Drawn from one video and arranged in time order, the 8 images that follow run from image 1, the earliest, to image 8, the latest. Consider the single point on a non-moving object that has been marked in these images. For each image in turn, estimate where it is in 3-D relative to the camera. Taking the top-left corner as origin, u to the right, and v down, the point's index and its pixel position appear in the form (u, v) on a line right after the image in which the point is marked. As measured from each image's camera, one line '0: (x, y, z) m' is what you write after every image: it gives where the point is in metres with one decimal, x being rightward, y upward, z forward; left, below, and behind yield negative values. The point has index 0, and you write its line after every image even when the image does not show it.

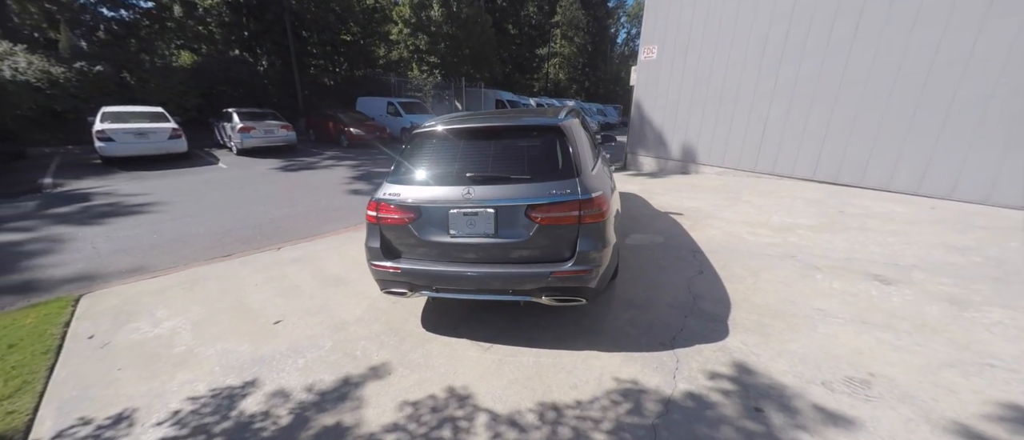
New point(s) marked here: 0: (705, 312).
0: (+1.6, -0.8, +3.2) m
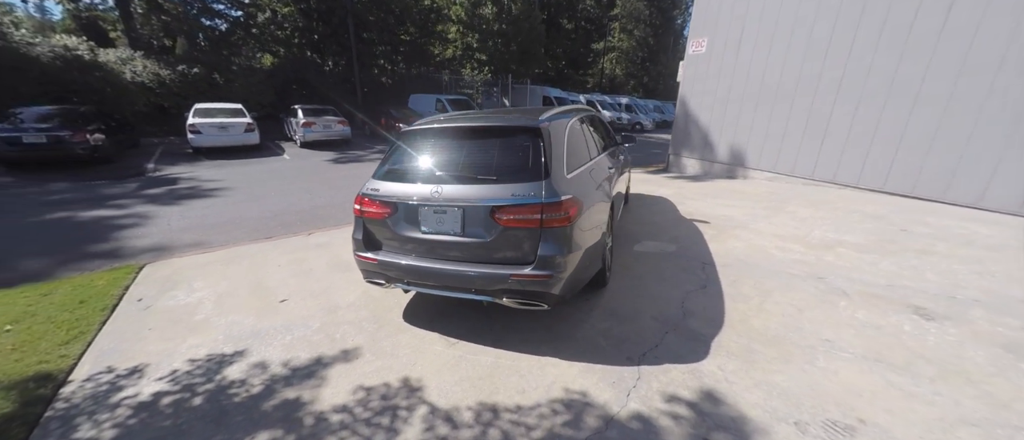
0: (+1.4, -0.9, +3.0) m
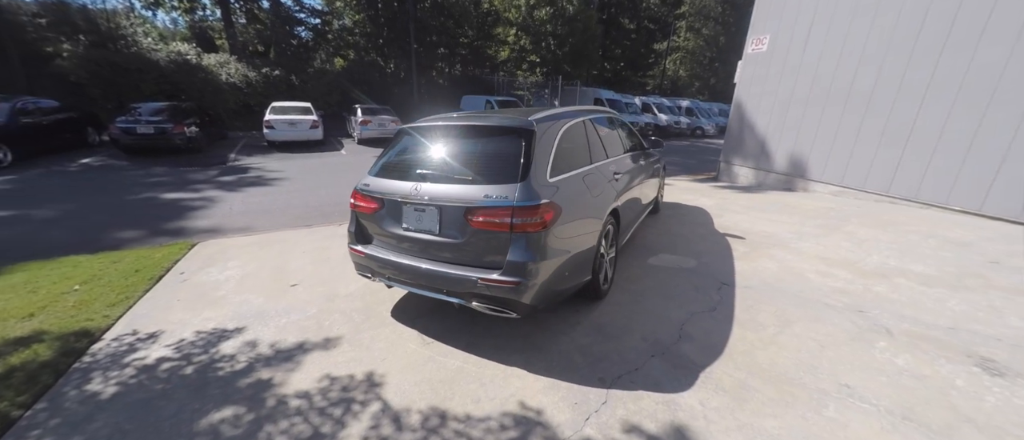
0: (+1.2, -1.0, +2.7) m
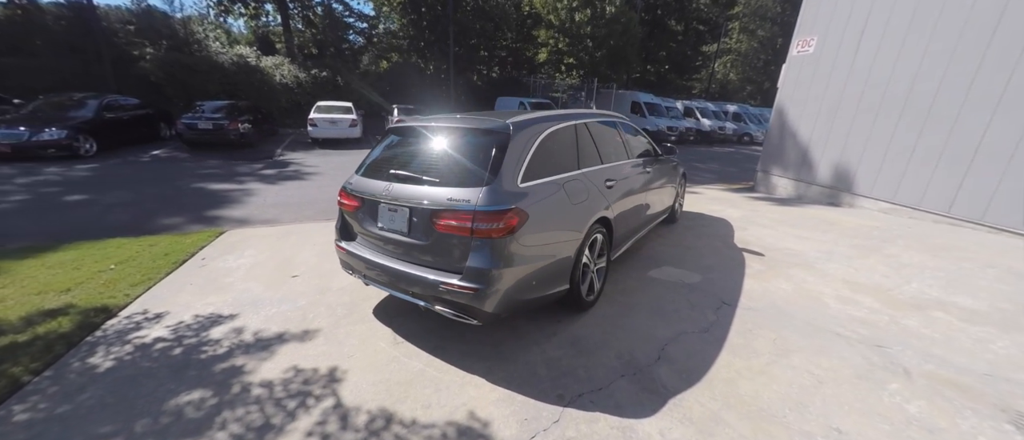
0: (+0.9, -1.0, +2.5) m
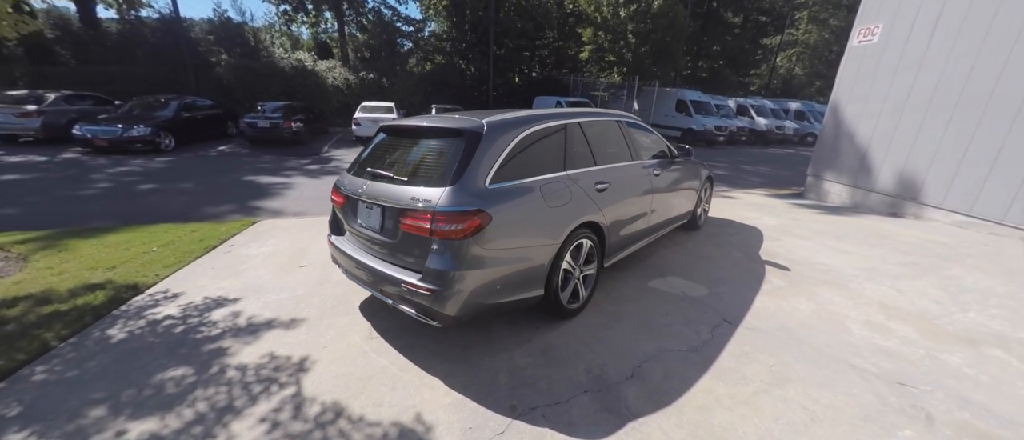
0: (+0.6, -1.1, +2.3) m
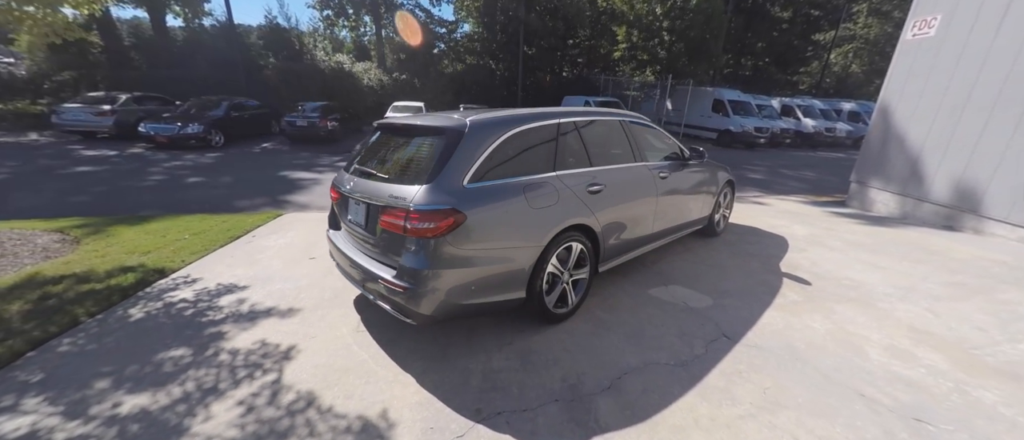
0: (+0.4, -1.1, +2.2) m
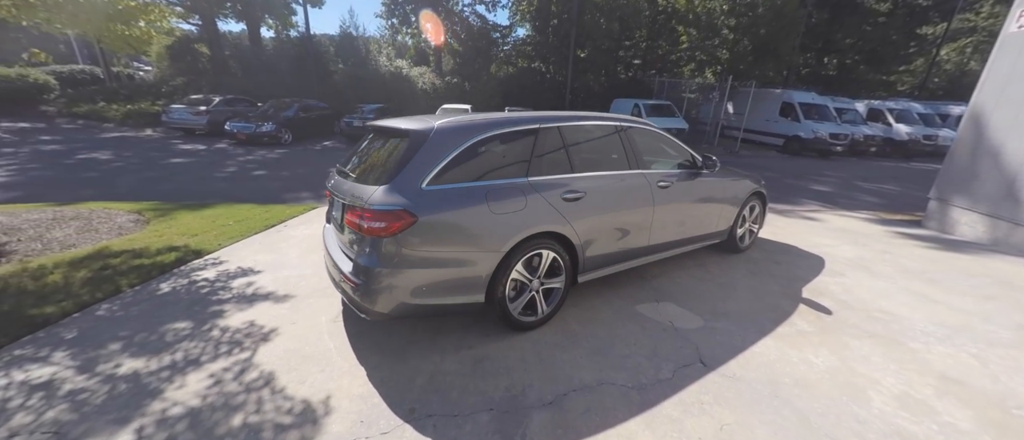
0: (0.0, -1.1, +2.1) m
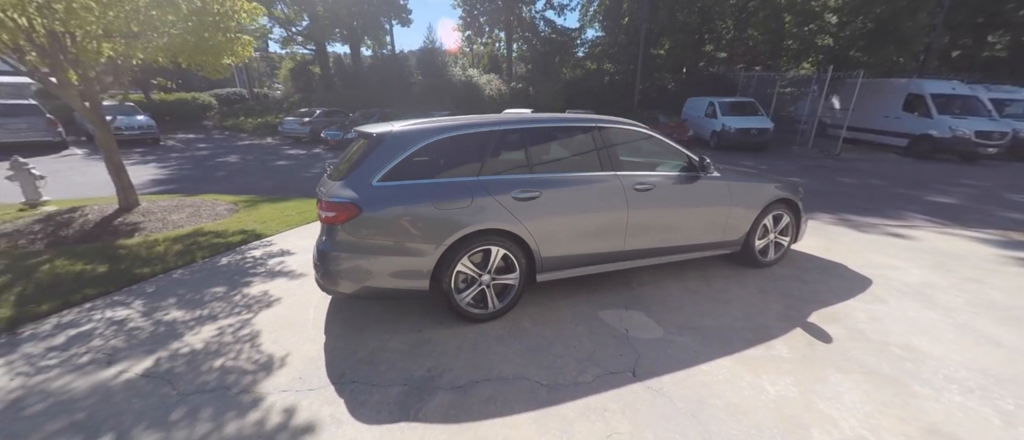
0: (-0.5, -1.1, +2.2) m
